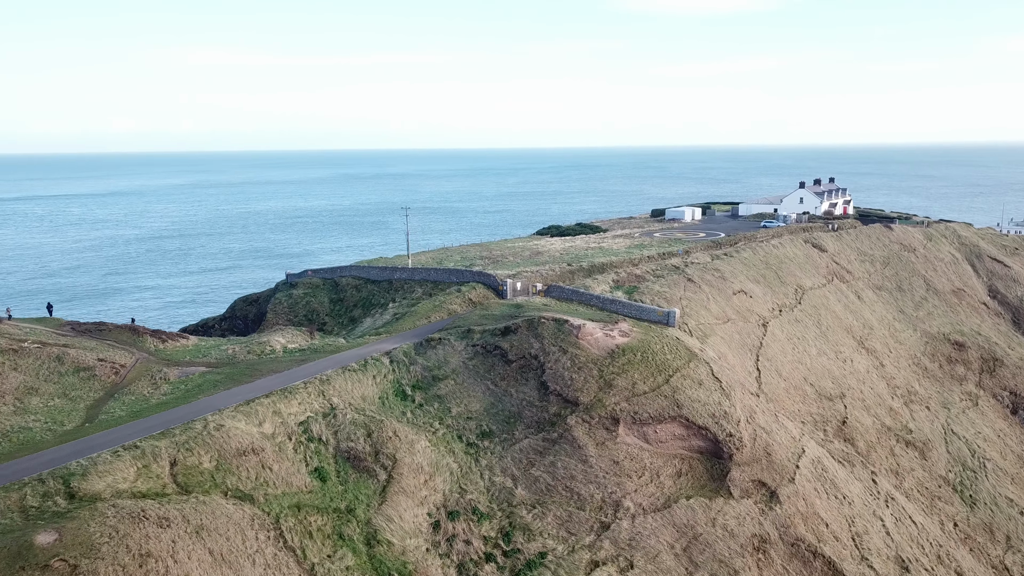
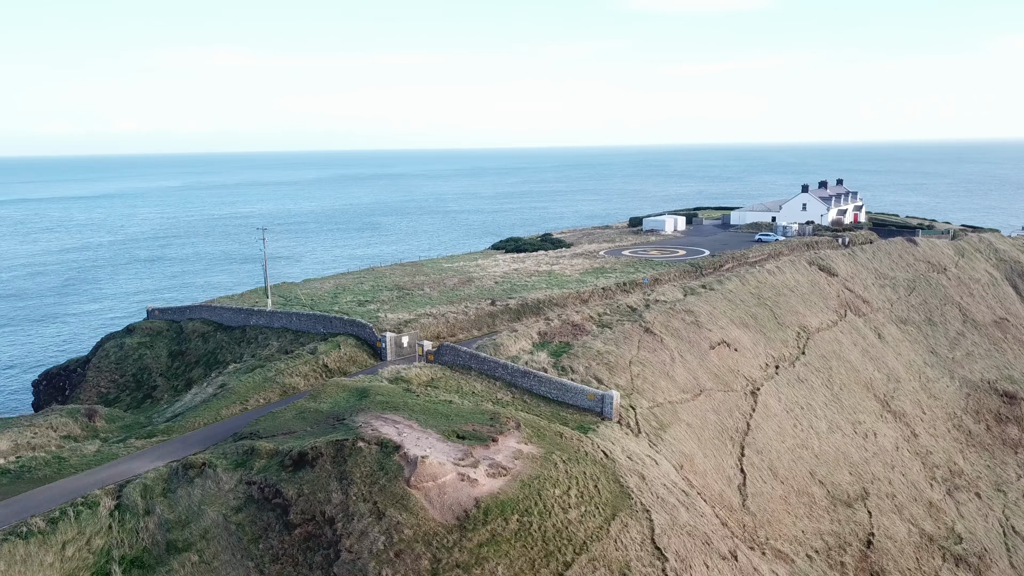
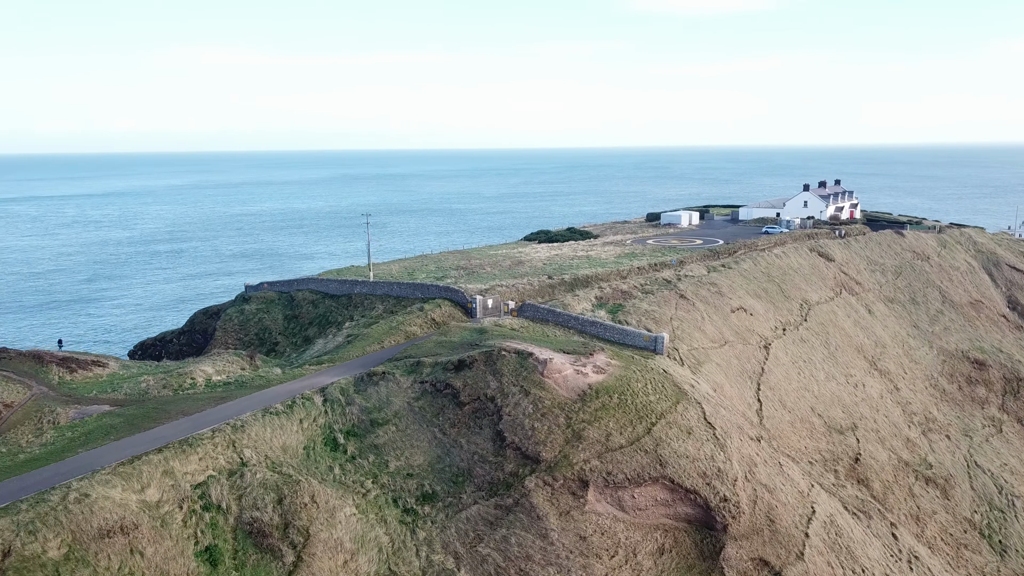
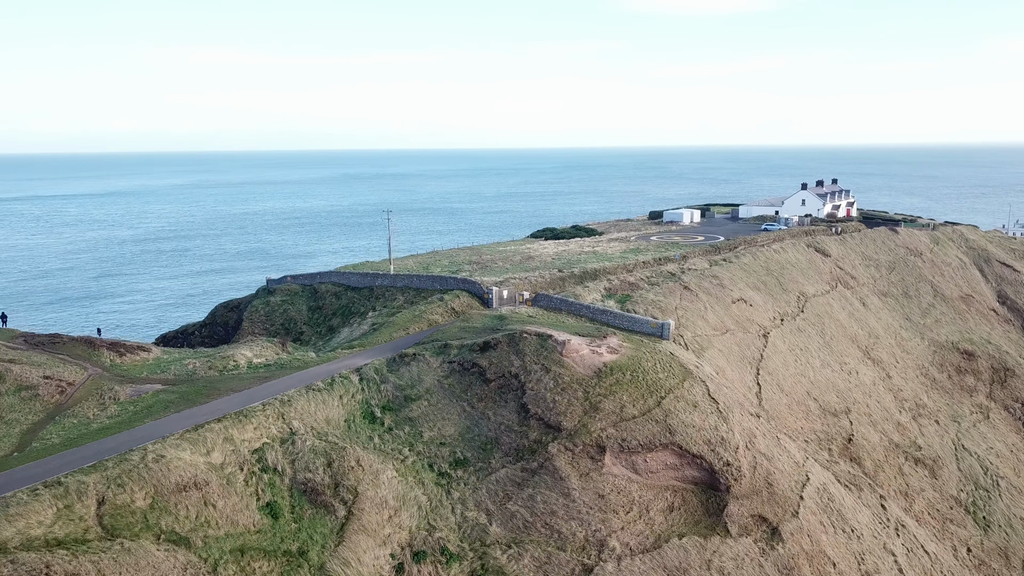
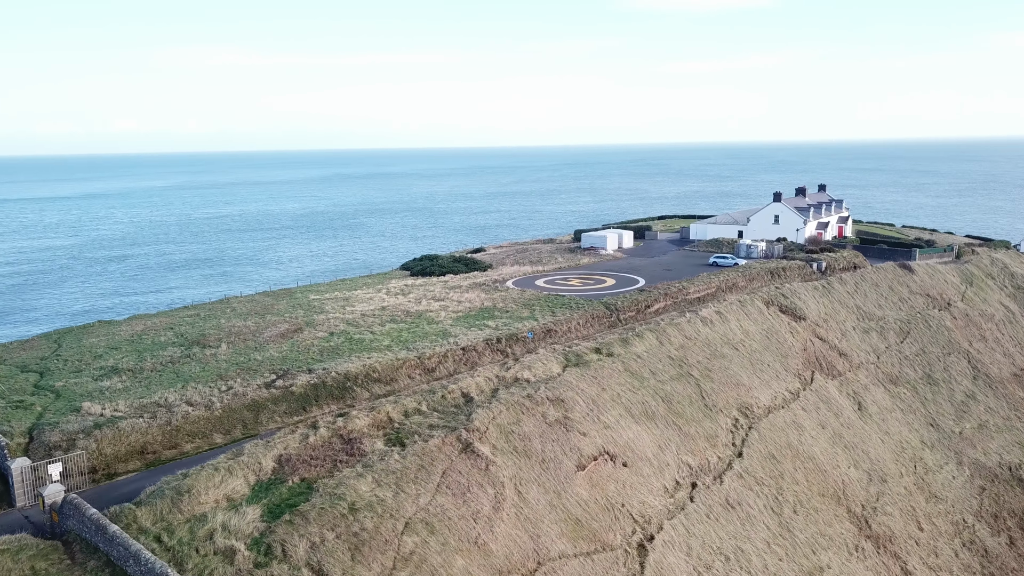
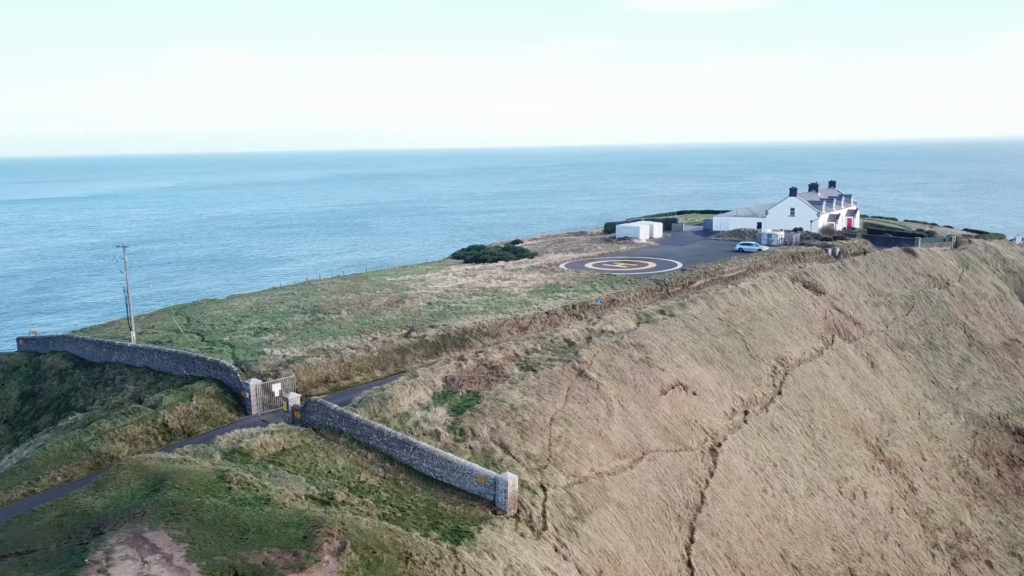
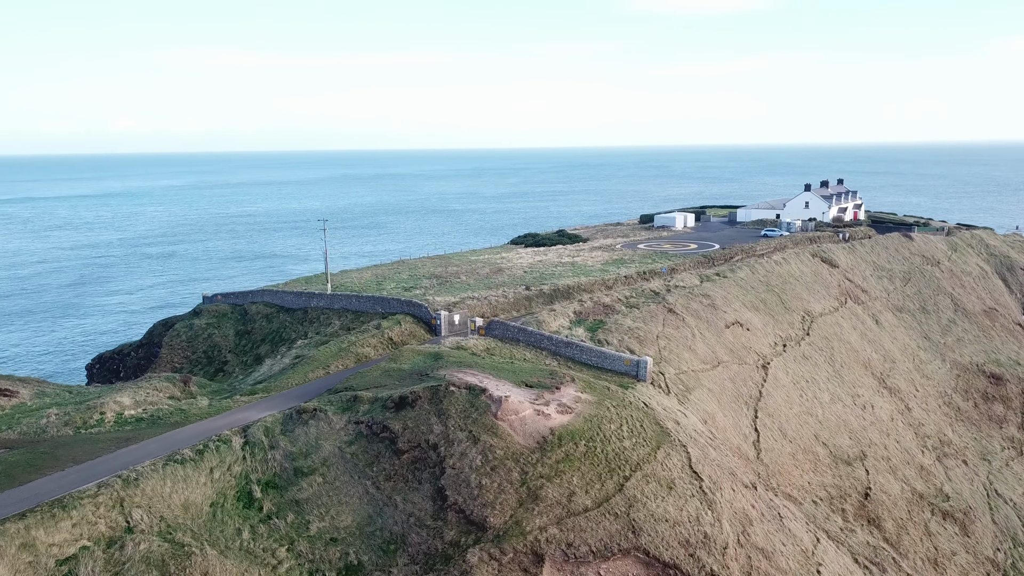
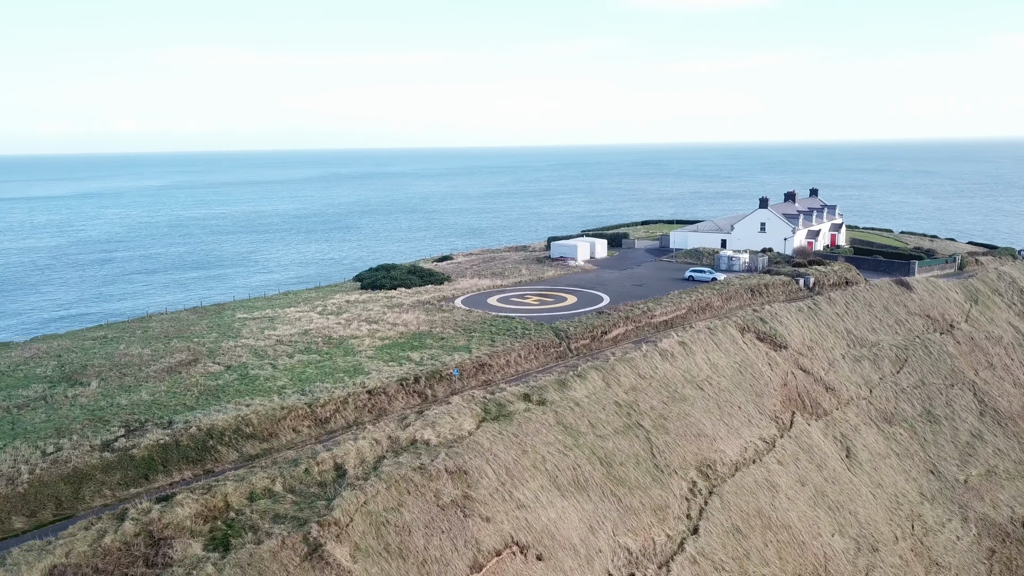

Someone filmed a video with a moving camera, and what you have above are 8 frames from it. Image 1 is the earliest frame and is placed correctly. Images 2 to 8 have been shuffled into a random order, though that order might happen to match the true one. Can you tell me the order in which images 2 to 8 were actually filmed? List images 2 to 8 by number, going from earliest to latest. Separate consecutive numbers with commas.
4, 3, 7, 2, 6, 5, 8
